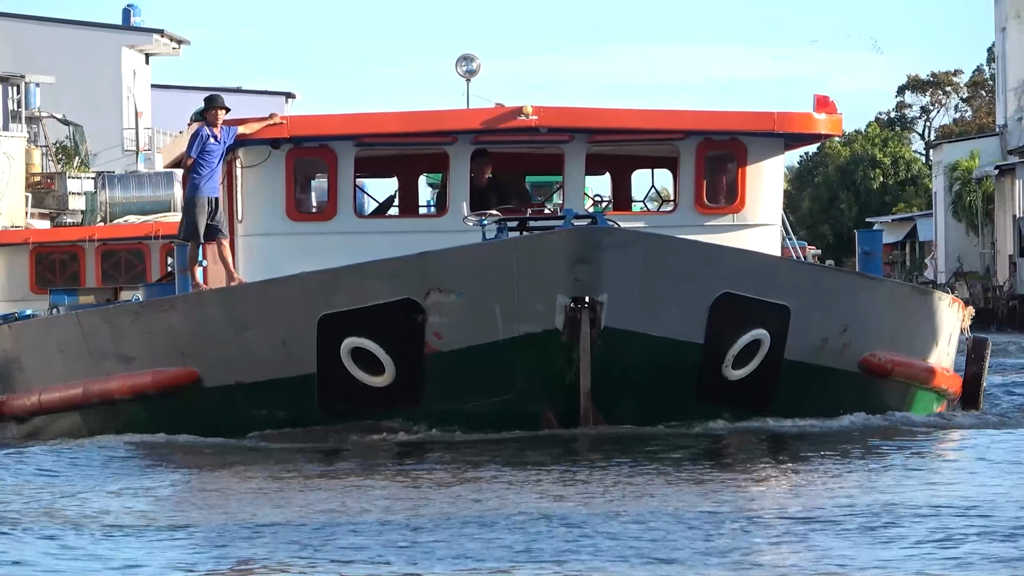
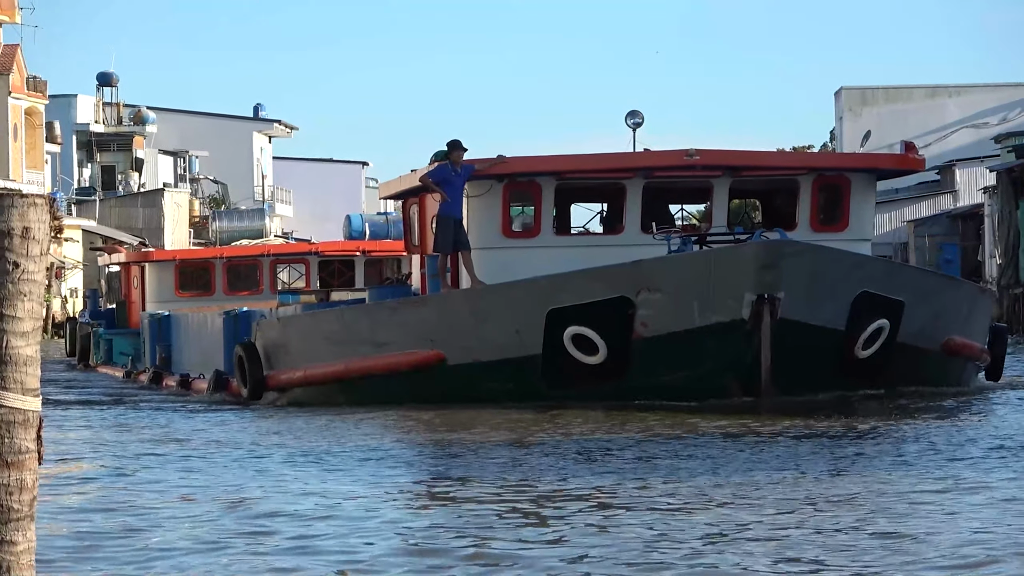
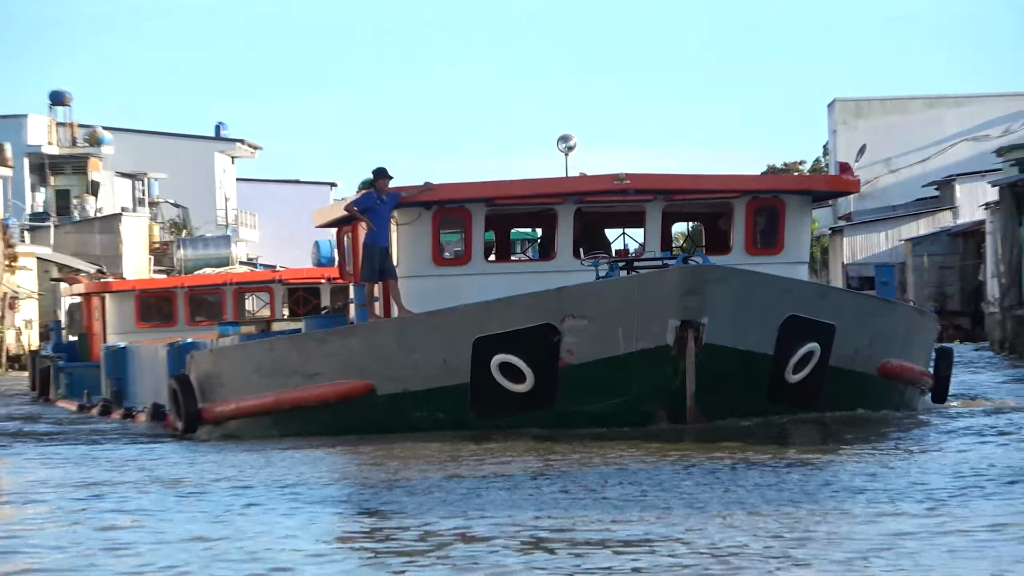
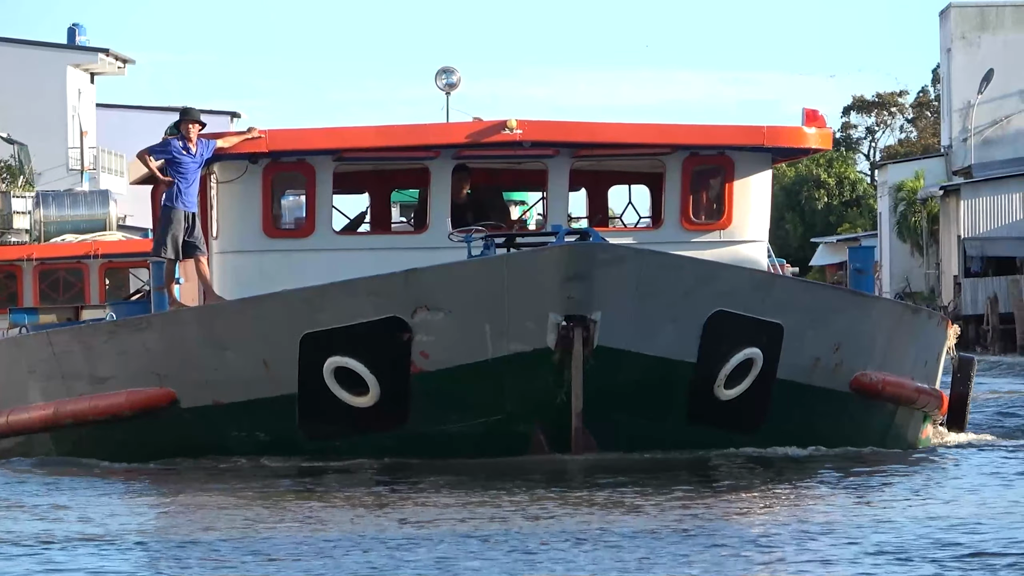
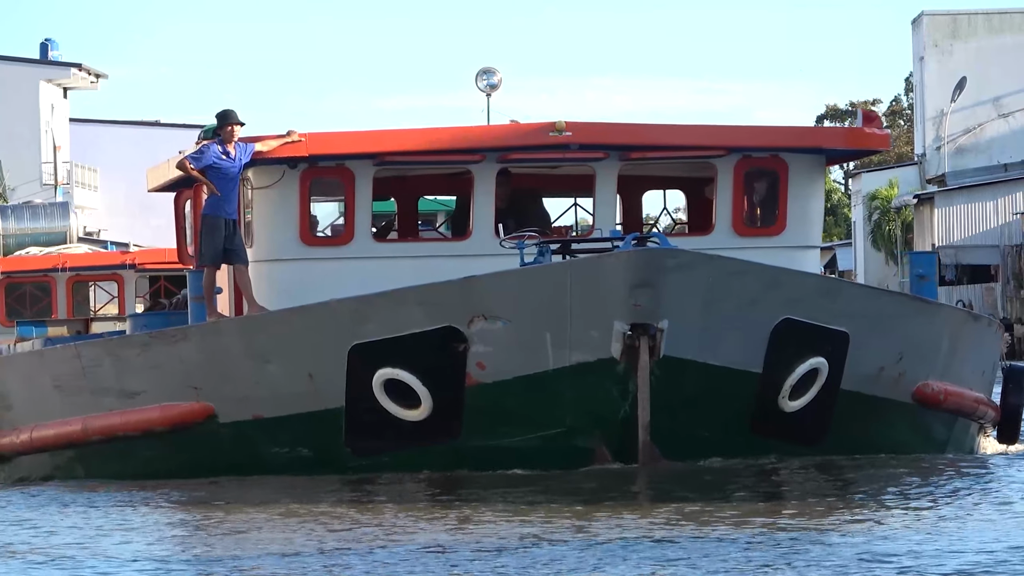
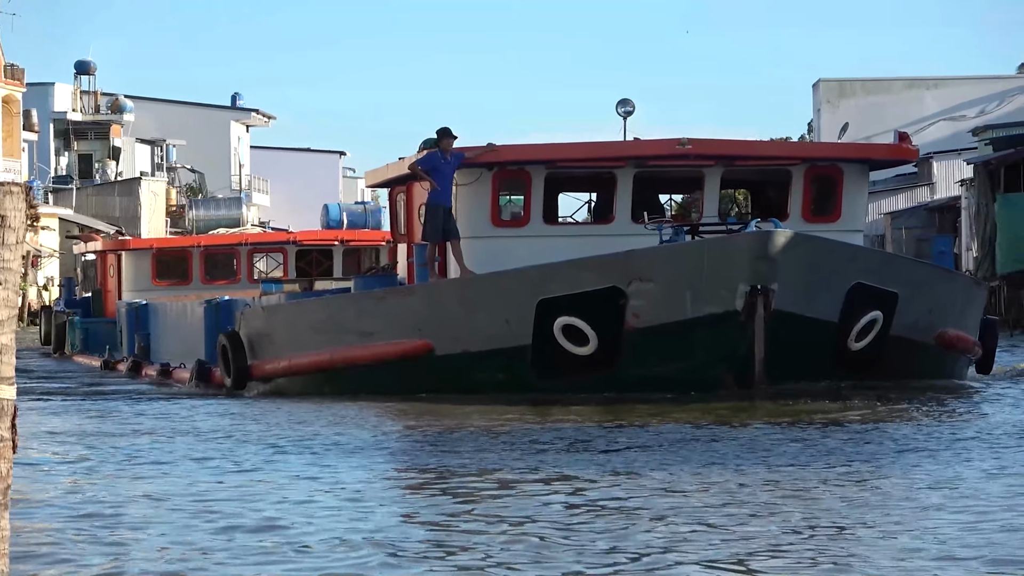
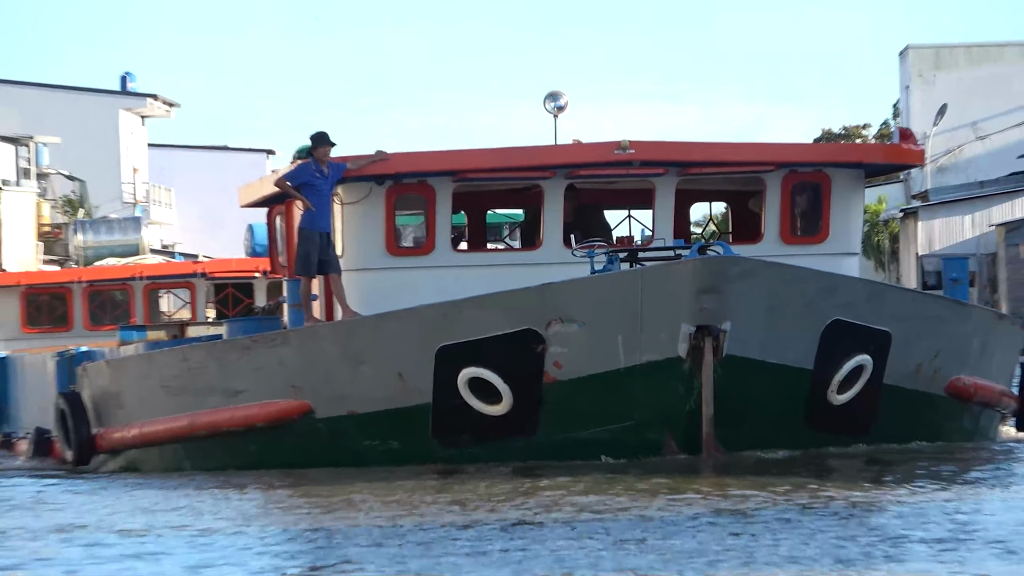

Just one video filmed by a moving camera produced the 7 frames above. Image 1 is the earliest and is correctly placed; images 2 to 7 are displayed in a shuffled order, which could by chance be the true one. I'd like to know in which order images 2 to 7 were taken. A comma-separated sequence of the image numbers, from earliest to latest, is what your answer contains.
4, 5, 7, 3, 2, 6
